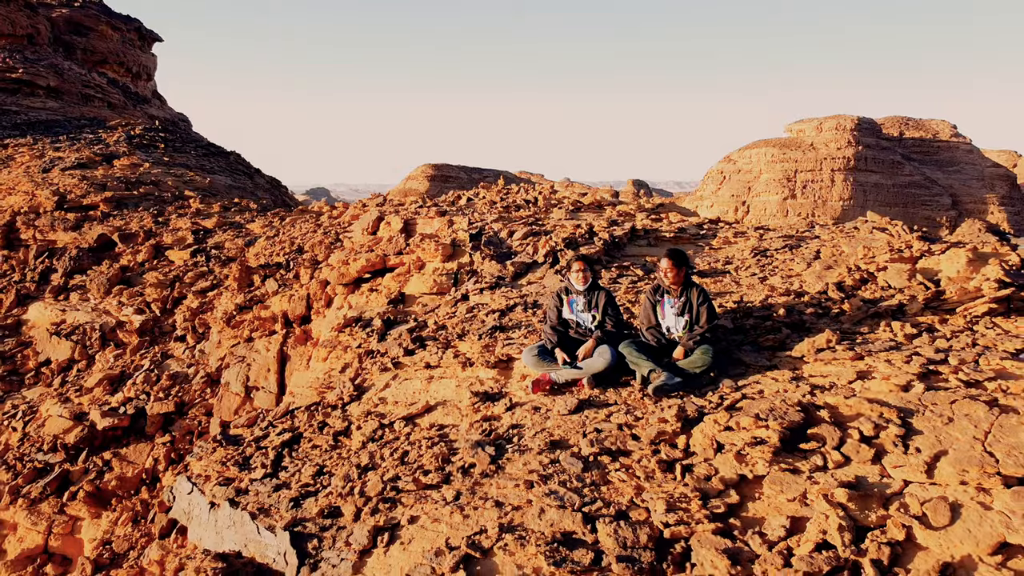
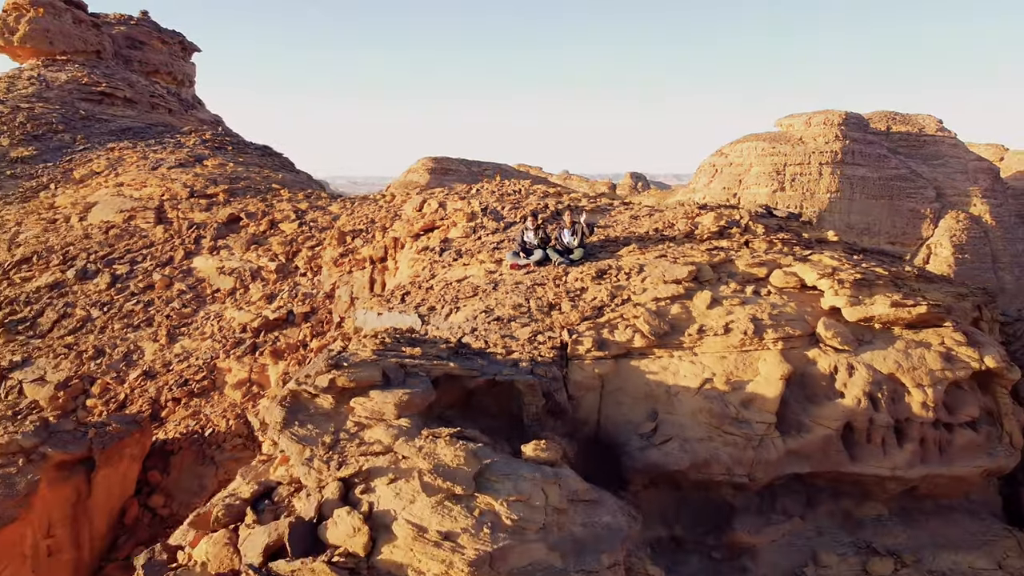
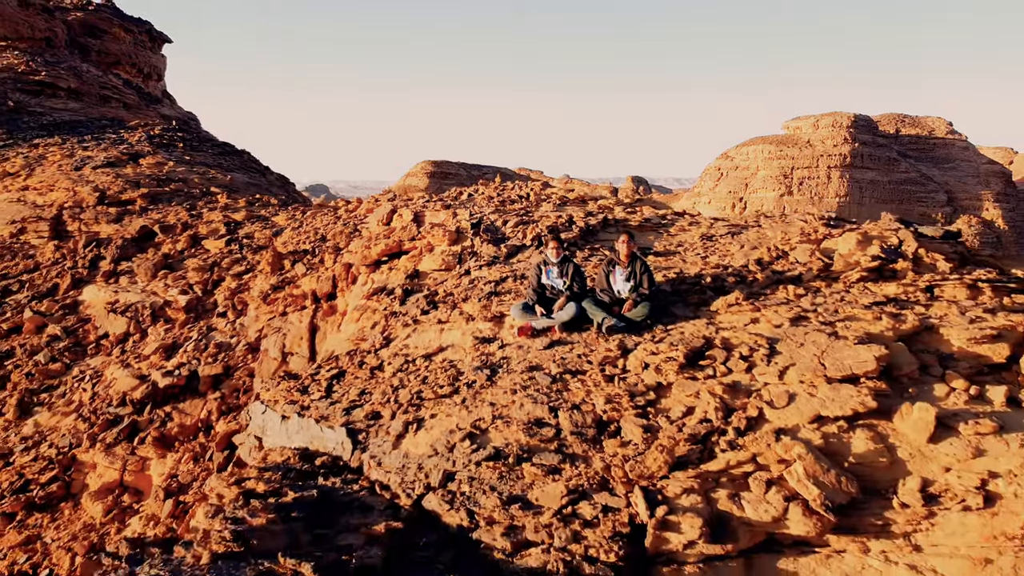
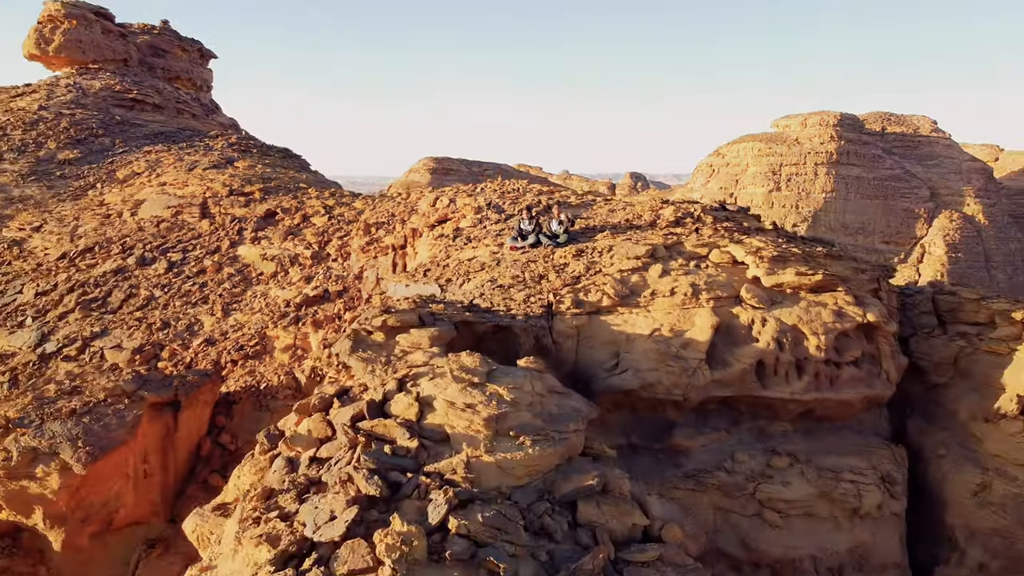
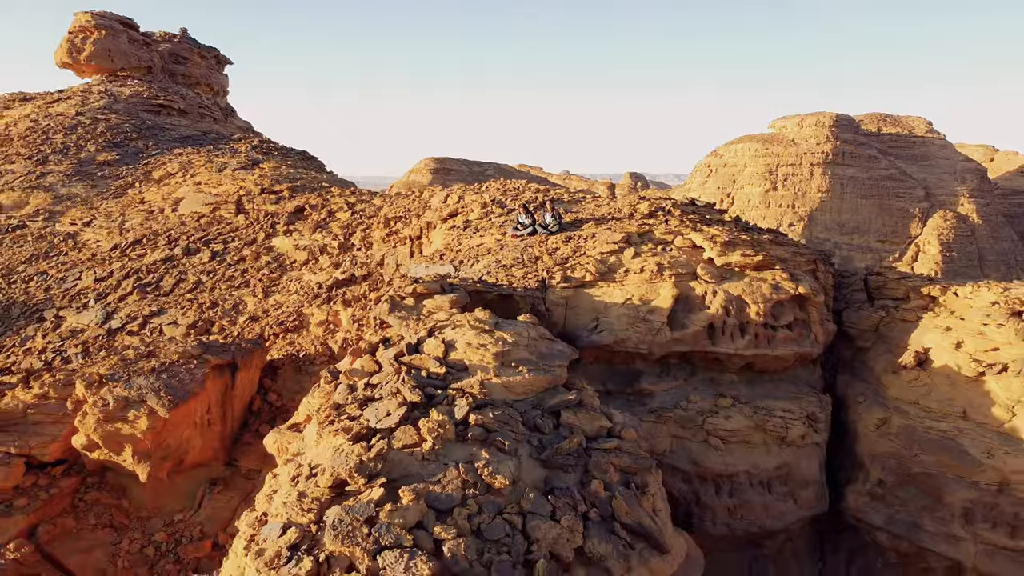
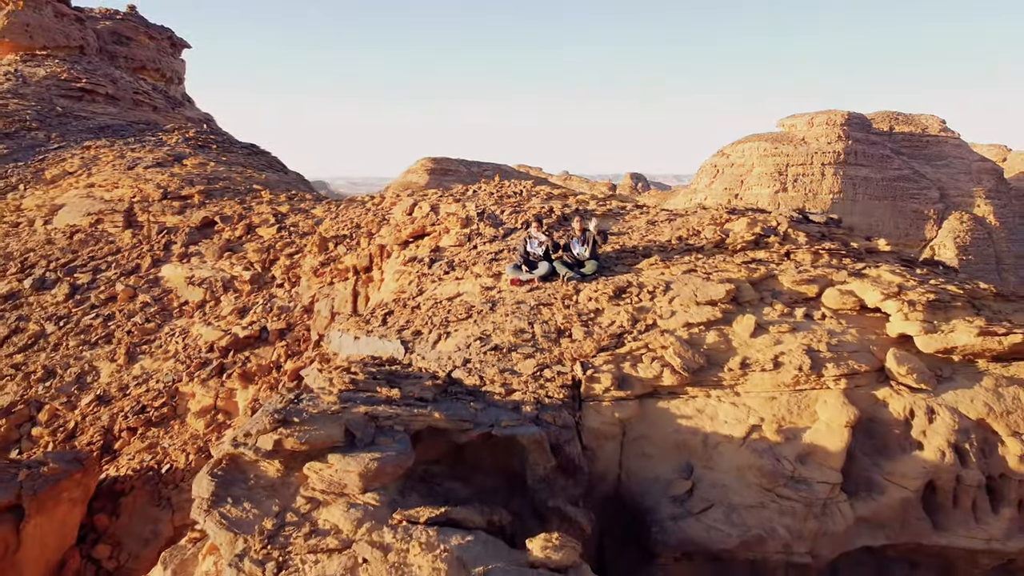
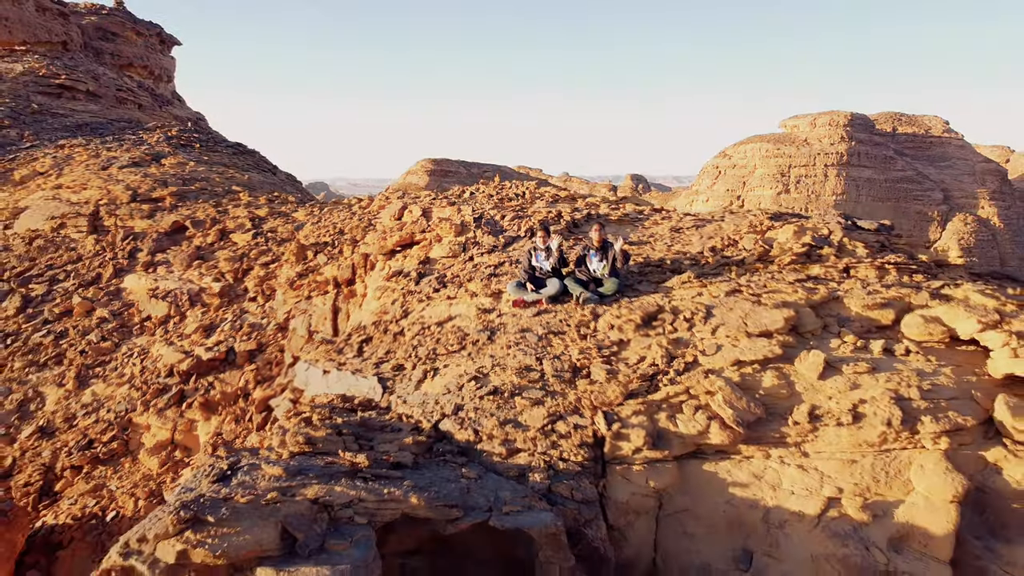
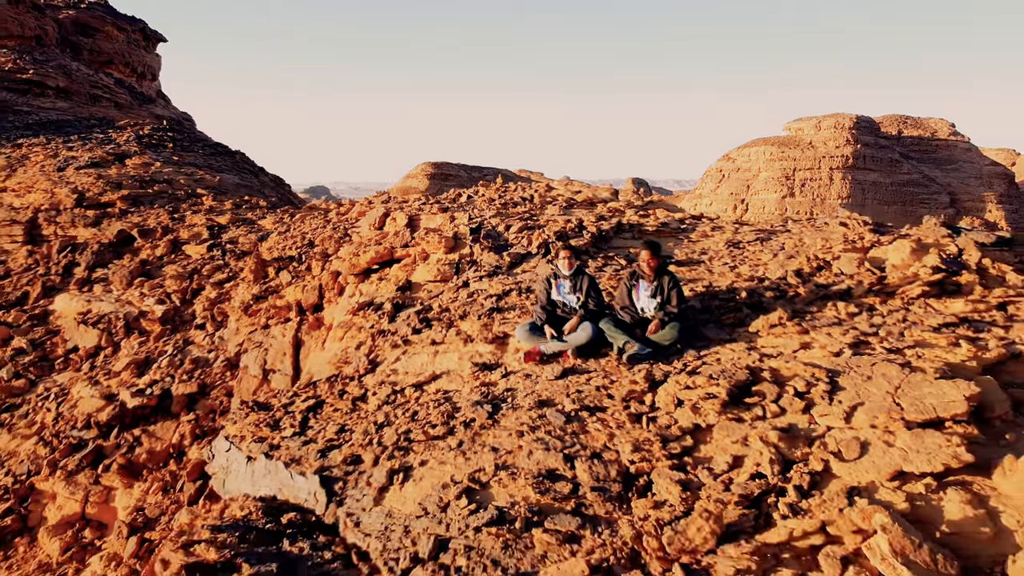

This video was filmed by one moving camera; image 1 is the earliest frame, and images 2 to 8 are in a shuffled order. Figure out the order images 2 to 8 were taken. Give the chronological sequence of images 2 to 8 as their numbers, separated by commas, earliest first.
8, 3, 7, 6, 2, 4, 5
